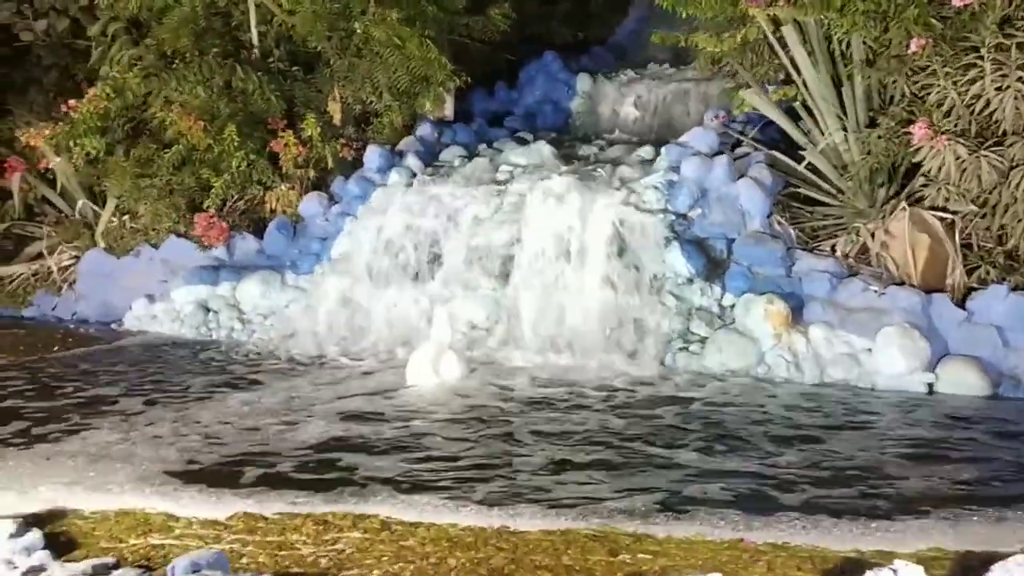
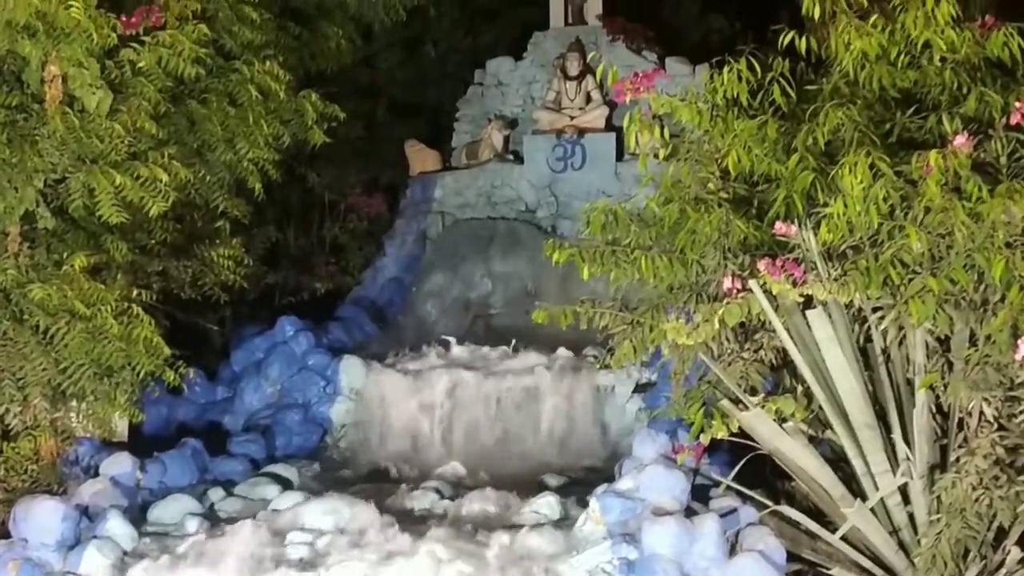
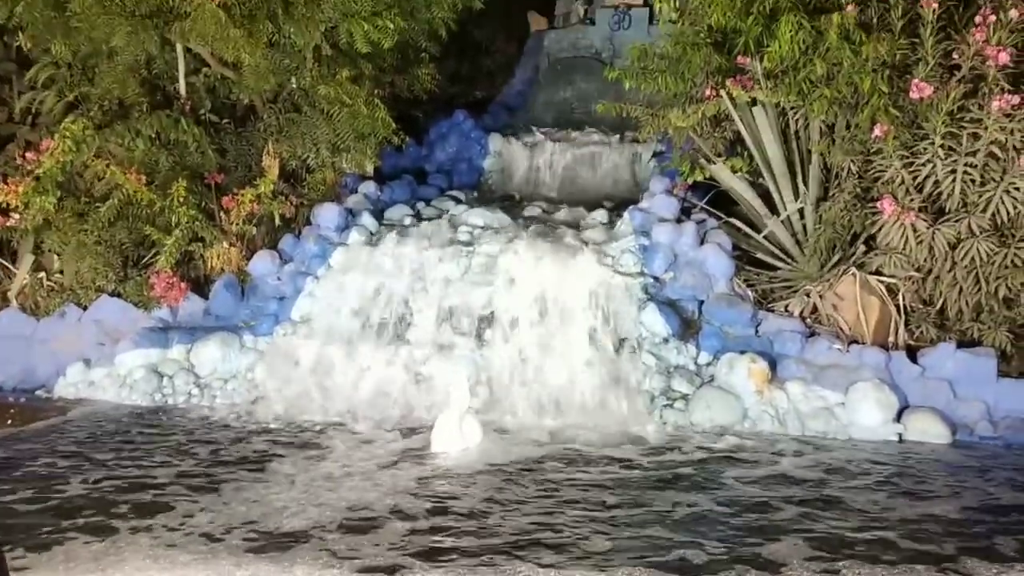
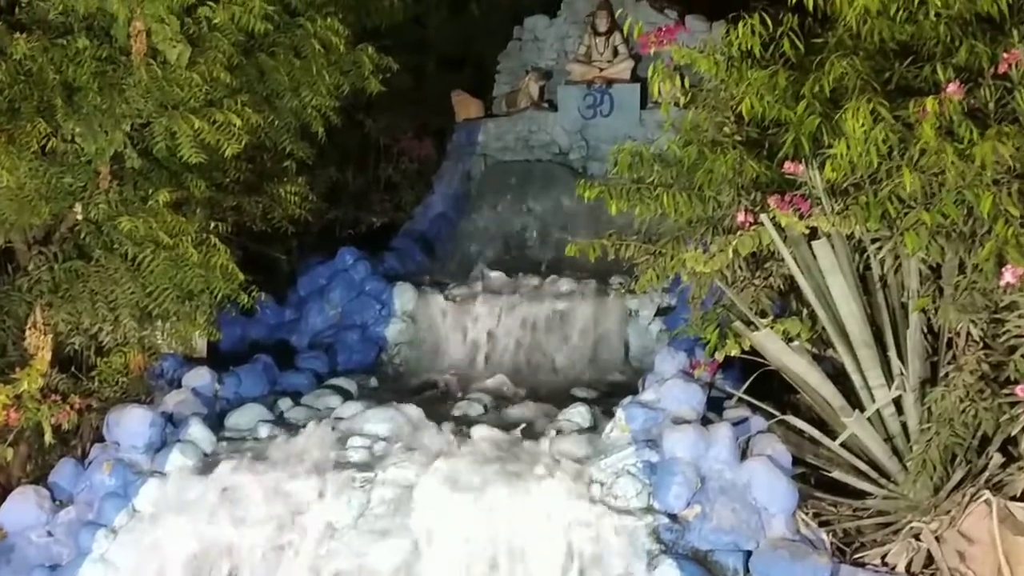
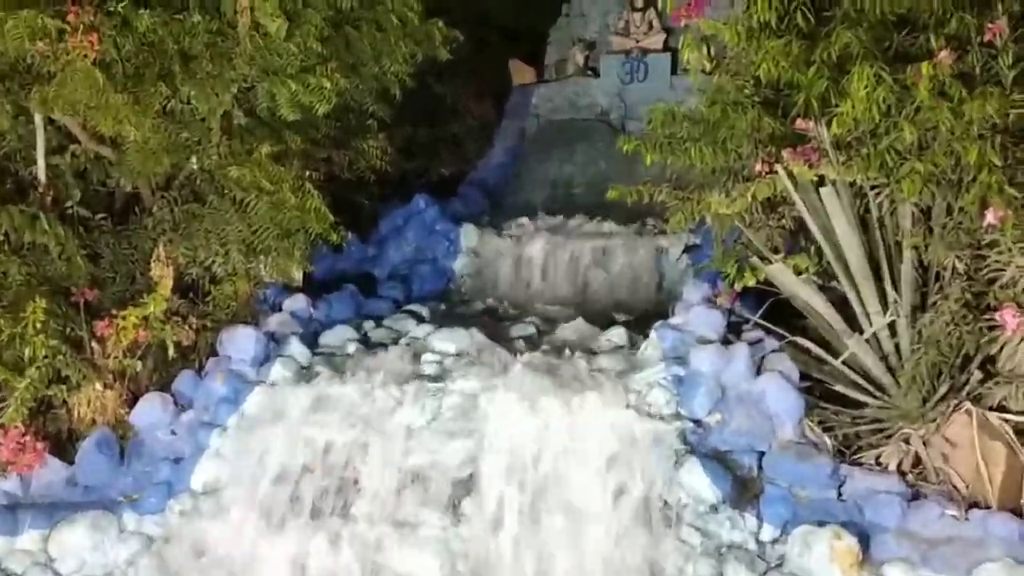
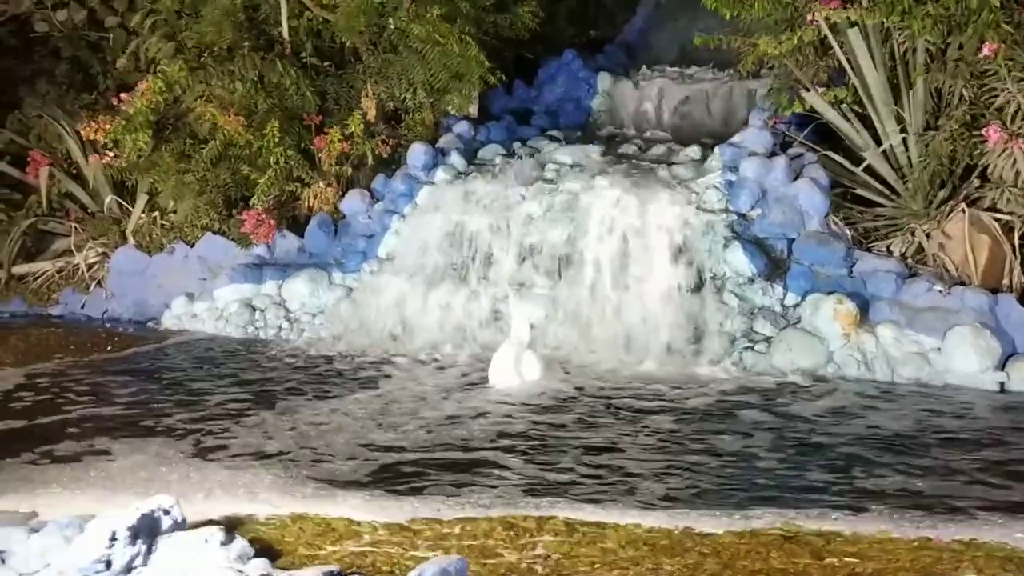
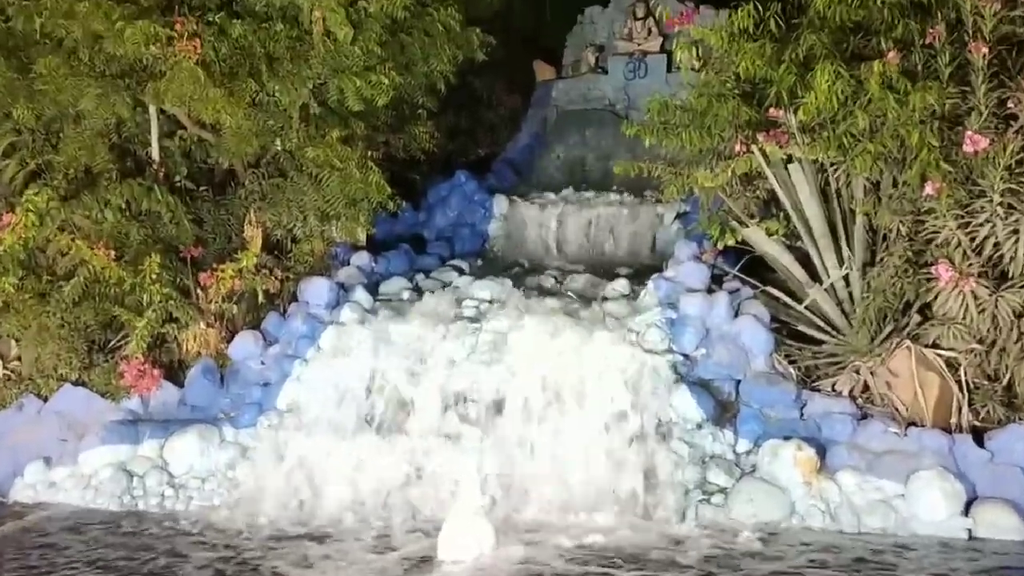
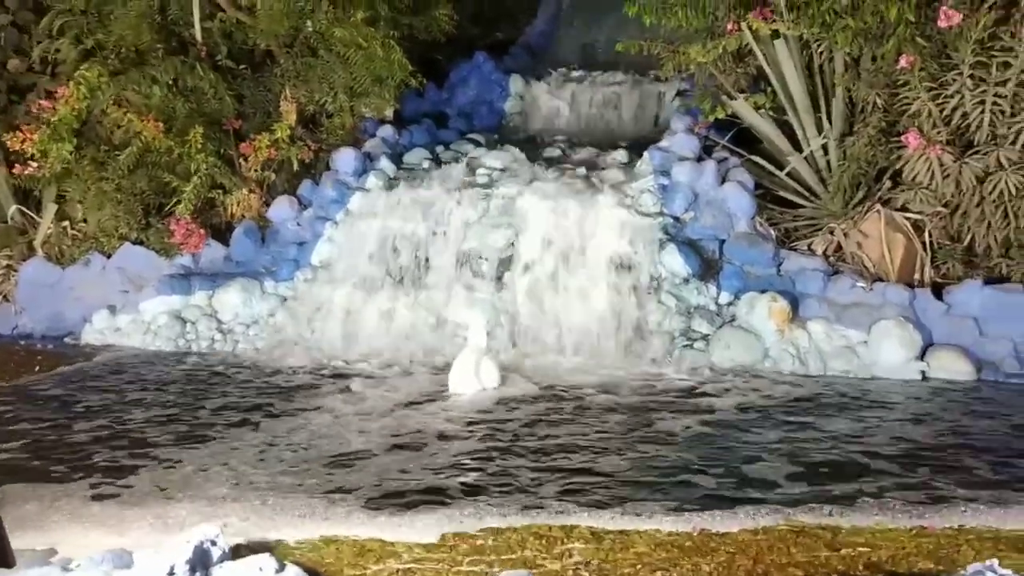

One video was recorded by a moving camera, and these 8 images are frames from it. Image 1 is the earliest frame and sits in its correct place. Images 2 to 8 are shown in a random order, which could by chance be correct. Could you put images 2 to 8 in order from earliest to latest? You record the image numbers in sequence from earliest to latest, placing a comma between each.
6, 8, 3, 7, 5, 4, 2
